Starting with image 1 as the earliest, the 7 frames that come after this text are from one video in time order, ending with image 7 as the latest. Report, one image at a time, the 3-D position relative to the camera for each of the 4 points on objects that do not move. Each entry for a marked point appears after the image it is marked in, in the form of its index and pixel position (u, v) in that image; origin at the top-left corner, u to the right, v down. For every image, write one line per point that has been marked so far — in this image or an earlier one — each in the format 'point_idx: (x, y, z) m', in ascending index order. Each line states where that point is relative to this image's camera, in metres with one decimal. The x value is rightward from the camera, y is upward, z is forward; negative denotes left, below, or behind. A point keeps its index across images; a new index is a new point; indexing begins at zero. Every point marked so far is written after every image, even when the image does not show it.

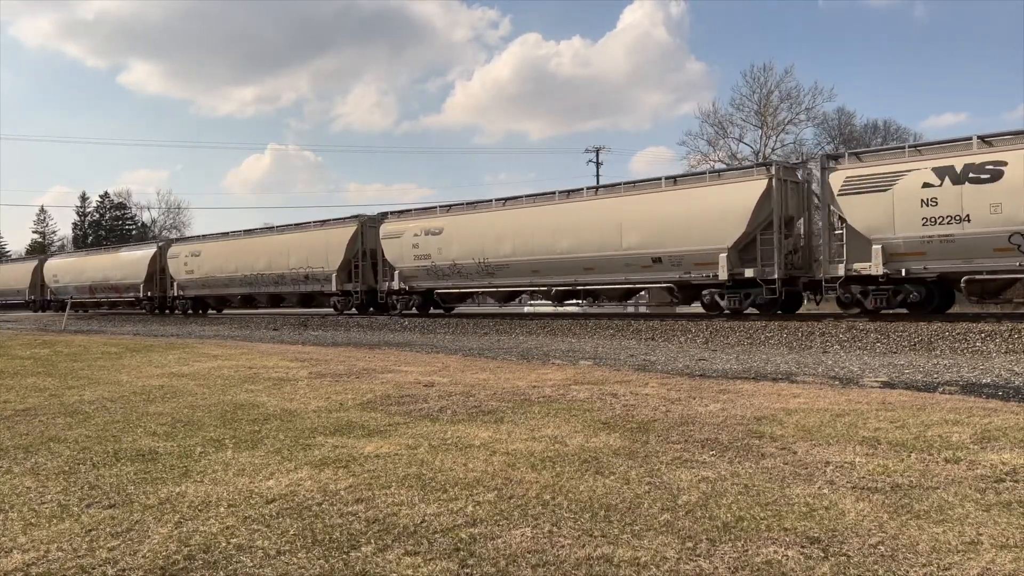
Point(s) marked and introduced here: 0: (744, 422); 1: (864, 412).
0: (+1.9, -1.1, +5.8) m
1: (+3.1, -1.1, +6.1) m
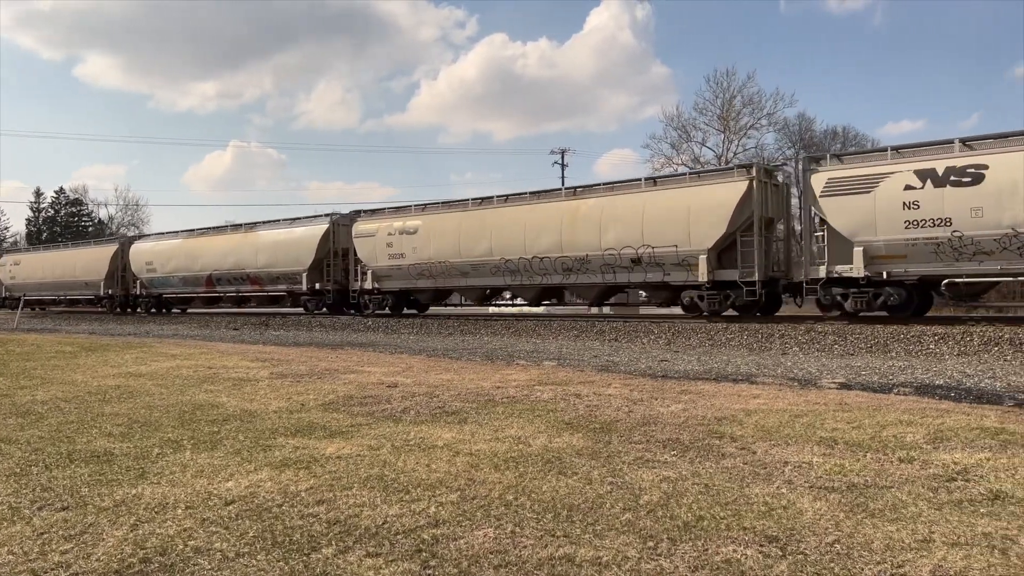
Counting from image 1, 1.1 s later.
0: (+1.6, -1.1, +5.8) m
1: (+2.8, -1.1, +6.3) m
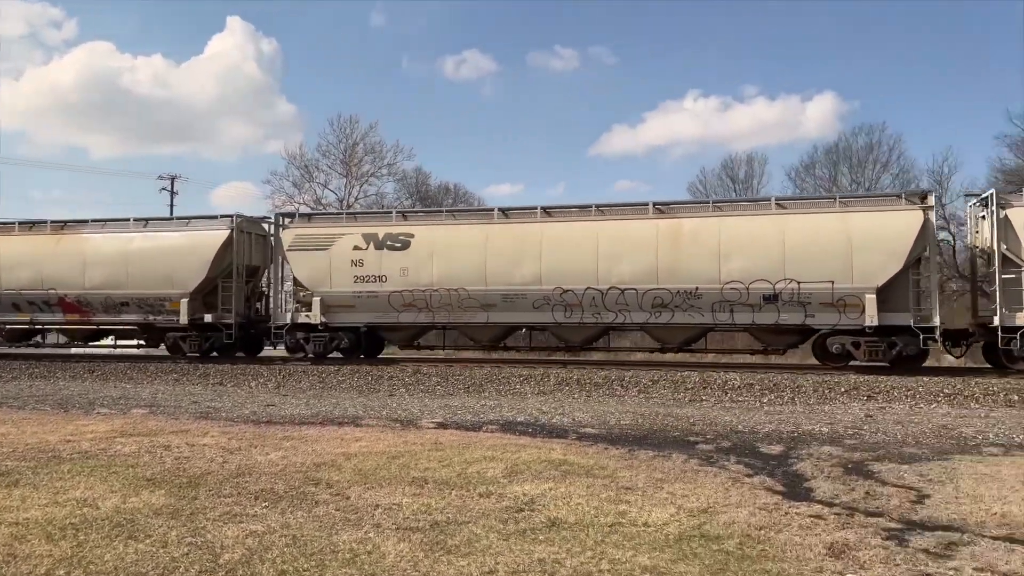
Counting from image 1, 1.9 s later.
0: (-1.8, -1.2, +4.9) m
1: (-1.0, -1.3, +5.8) m
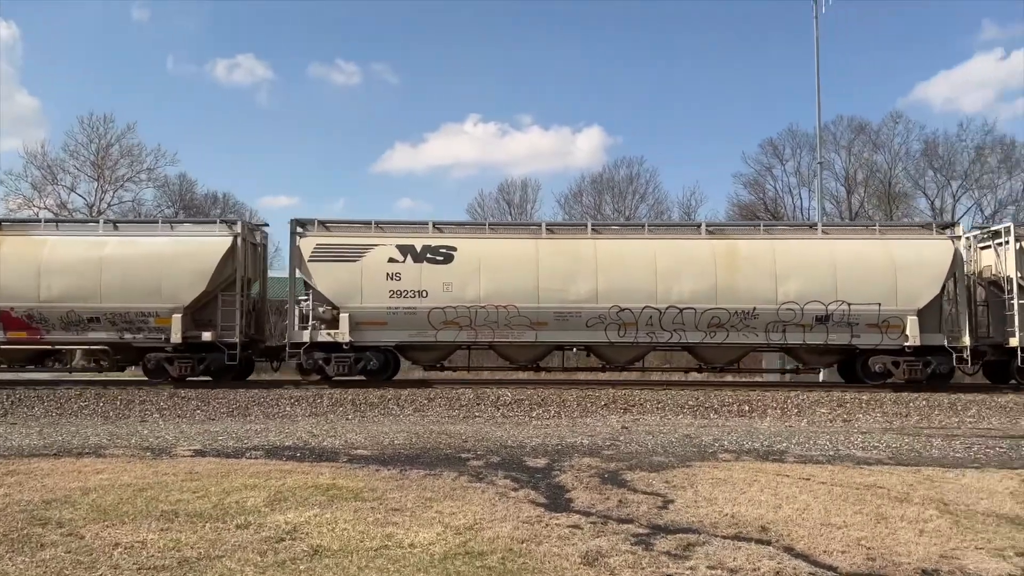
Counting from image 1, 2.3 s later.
0: (-3.7, -0.9, +3.7) m
1: (-3.2, -1.0, +4.8) m
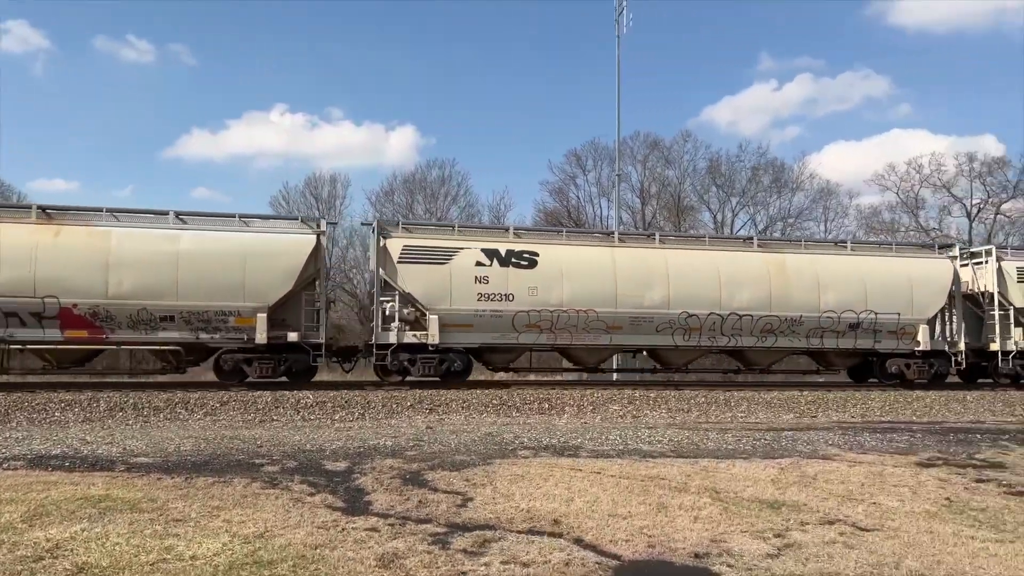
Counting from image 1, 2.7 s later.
0: (-5.4, -0.4, +2.6) m
1: (-5.1, -0.7, +3.8) m
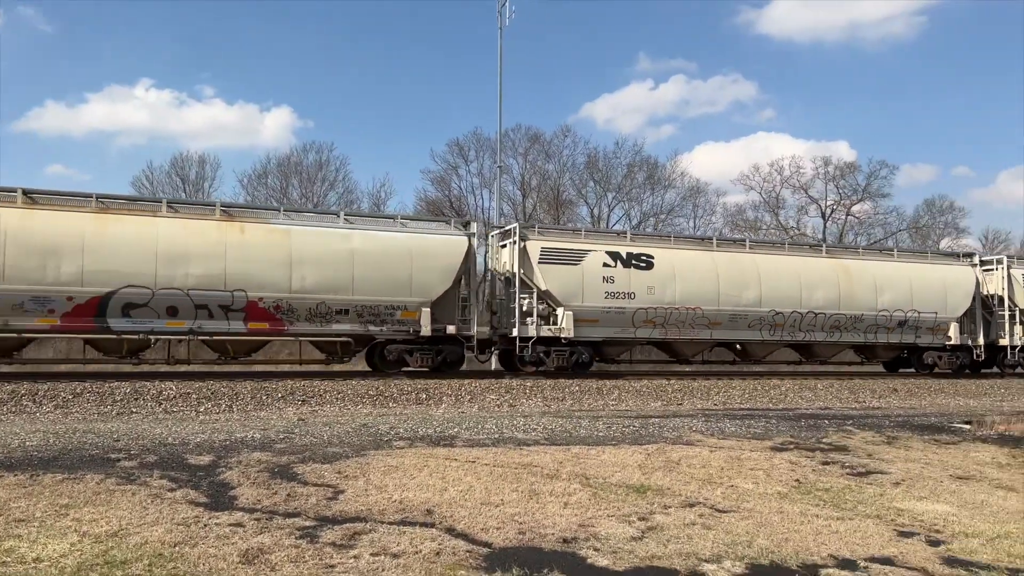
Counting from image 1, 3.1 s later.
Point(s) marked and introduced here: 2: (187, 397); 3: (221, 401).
0: (-6.4, -0.3, +1.9) m
1: (-6.3, -0.5, +3.1) m
2: (-6.3, -2.1, +13.4) m
3: (-5.6, -2.2, +13.4) m
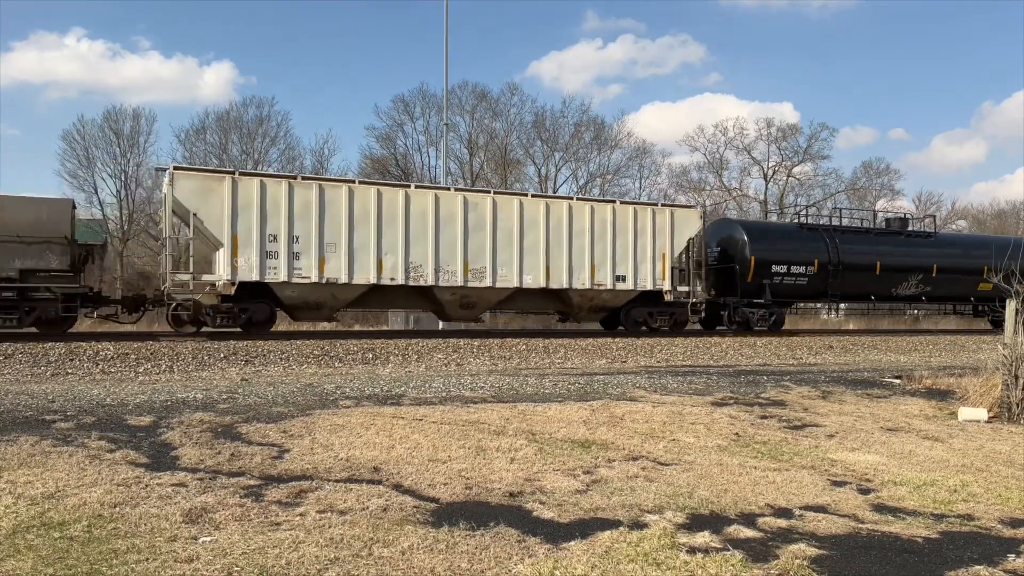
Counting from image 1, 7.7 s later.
0: (-6.8, +0.1, +1.5) m
1: (-6.7, 0.0, +2.8) m
2: (-7.3, -1.3, +13.1) m
3: (-6.6, -1.4, +13.2) m
